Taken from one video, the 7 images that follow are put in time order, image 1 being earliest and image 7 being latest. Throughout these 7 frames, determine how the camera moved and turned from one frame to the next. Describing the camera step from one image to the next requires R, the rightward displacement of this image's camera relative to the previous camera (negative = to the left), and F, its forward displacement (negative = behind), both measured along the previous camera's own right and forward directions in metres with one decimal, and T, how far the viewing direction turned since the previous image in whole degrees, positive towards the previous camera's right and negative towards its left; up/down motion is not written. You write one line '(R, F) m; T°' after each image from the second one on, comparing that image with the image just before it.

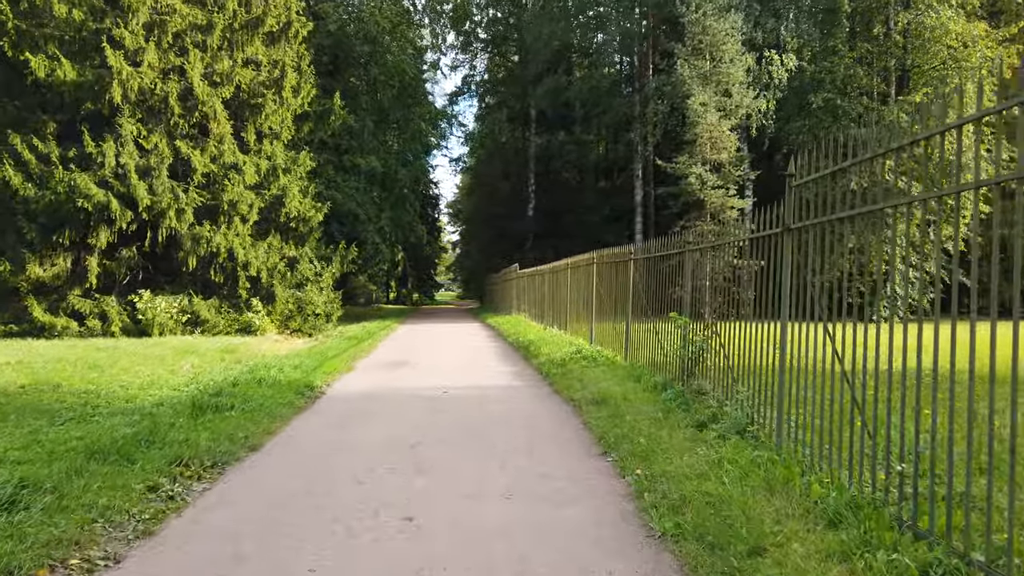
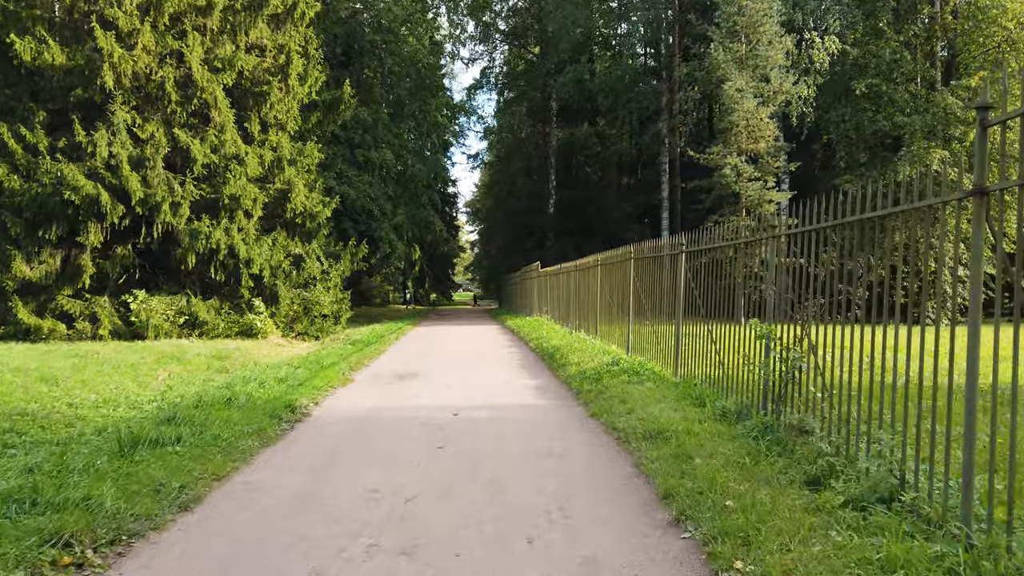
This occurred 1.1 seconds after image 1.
(-0.1, +1.5) m; -1°
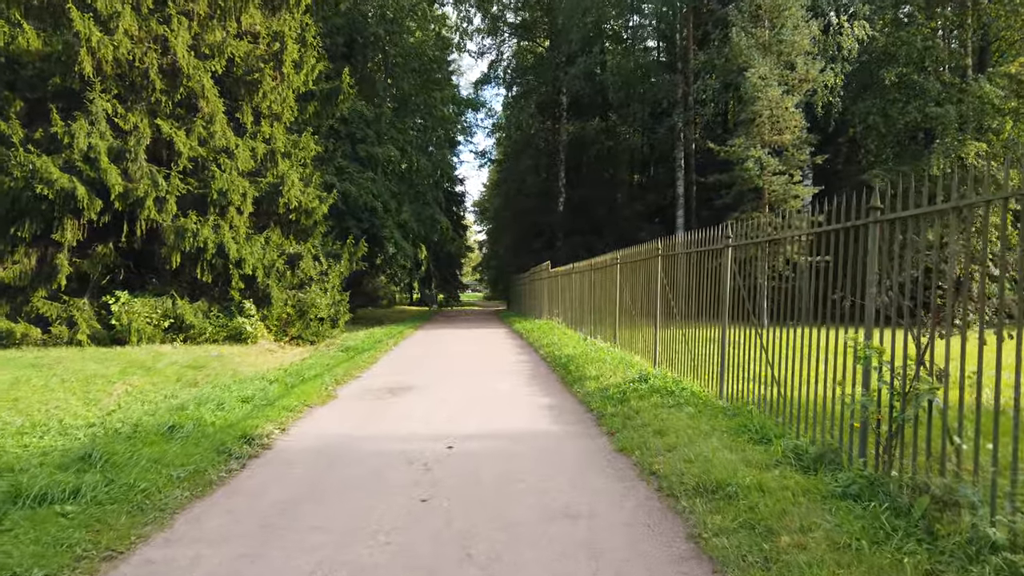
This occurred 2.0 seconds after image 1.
(0.0, +1.2) m; -1°
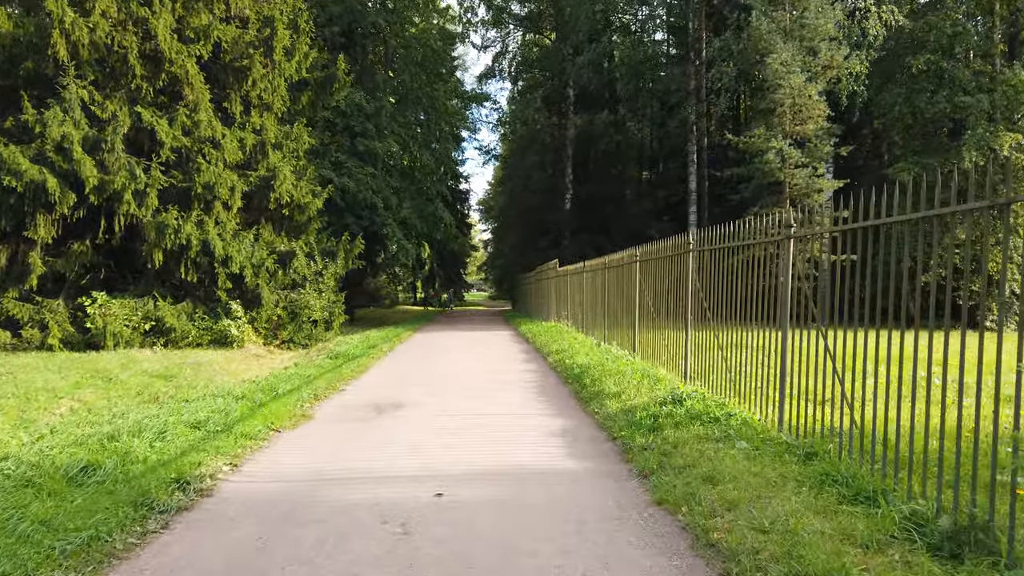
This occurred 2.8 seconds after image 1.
(0.0, +1.1) m; 0°
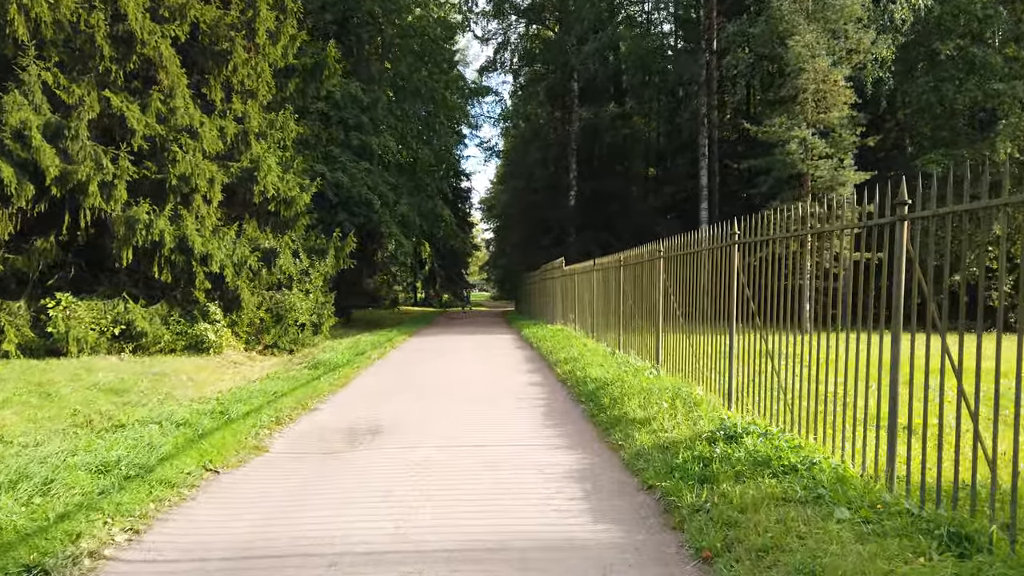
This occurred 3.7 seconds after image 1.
(0.0, +1.3) m; 0°
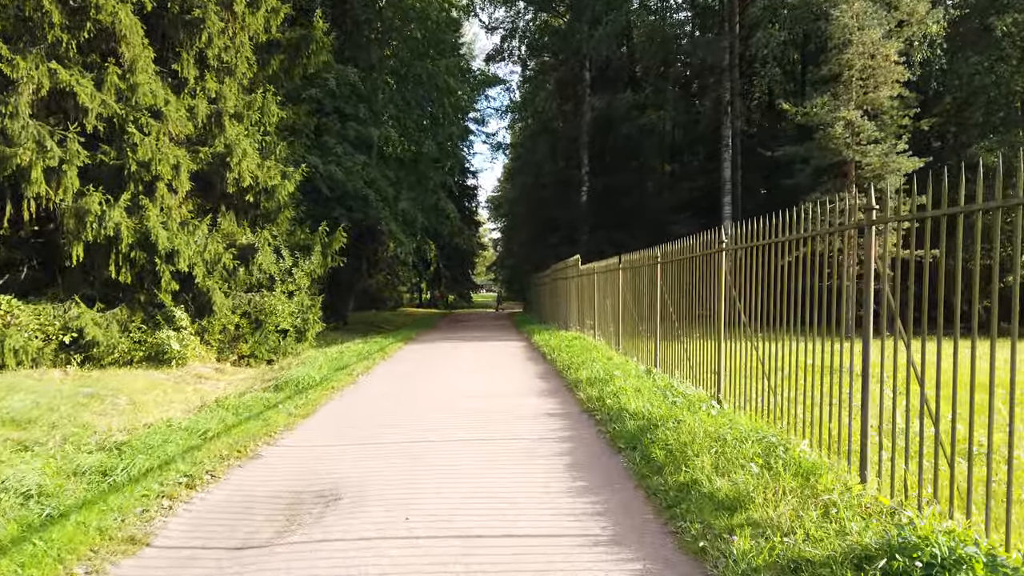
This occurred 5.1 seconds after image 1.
(0.0, +1.8) m; -1°
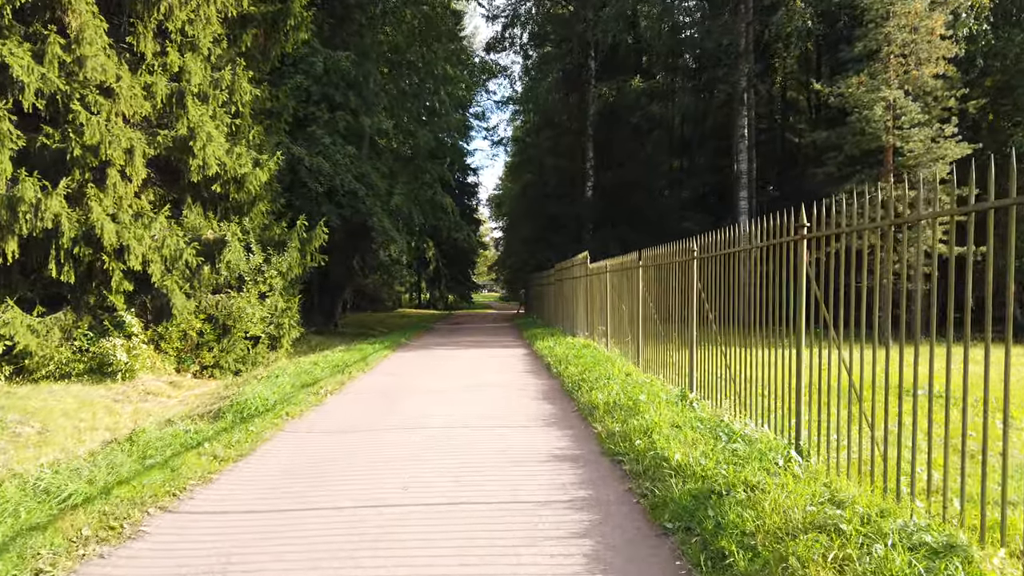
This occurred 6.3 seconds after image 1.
(0.0, +1.6) m; 0°
